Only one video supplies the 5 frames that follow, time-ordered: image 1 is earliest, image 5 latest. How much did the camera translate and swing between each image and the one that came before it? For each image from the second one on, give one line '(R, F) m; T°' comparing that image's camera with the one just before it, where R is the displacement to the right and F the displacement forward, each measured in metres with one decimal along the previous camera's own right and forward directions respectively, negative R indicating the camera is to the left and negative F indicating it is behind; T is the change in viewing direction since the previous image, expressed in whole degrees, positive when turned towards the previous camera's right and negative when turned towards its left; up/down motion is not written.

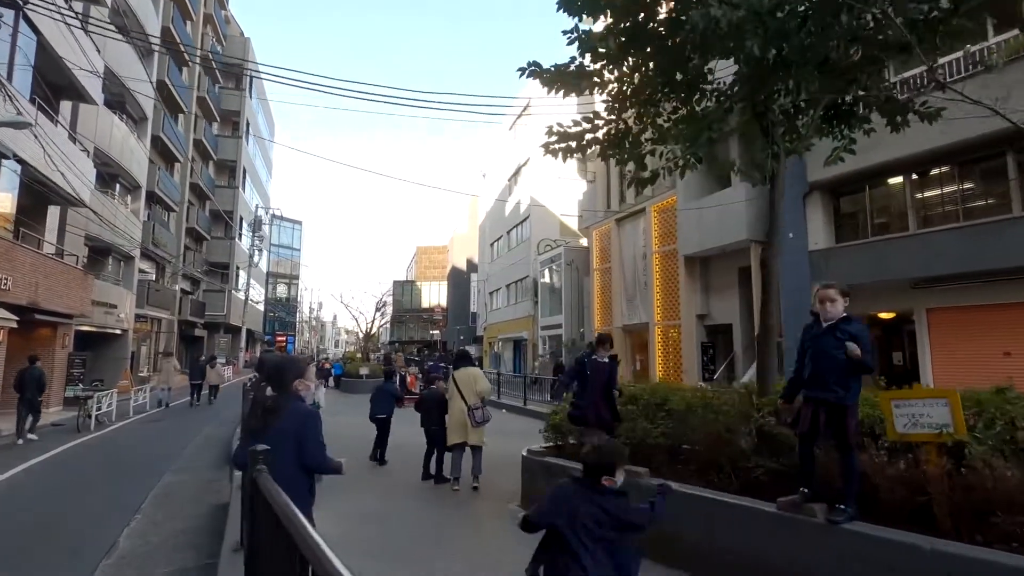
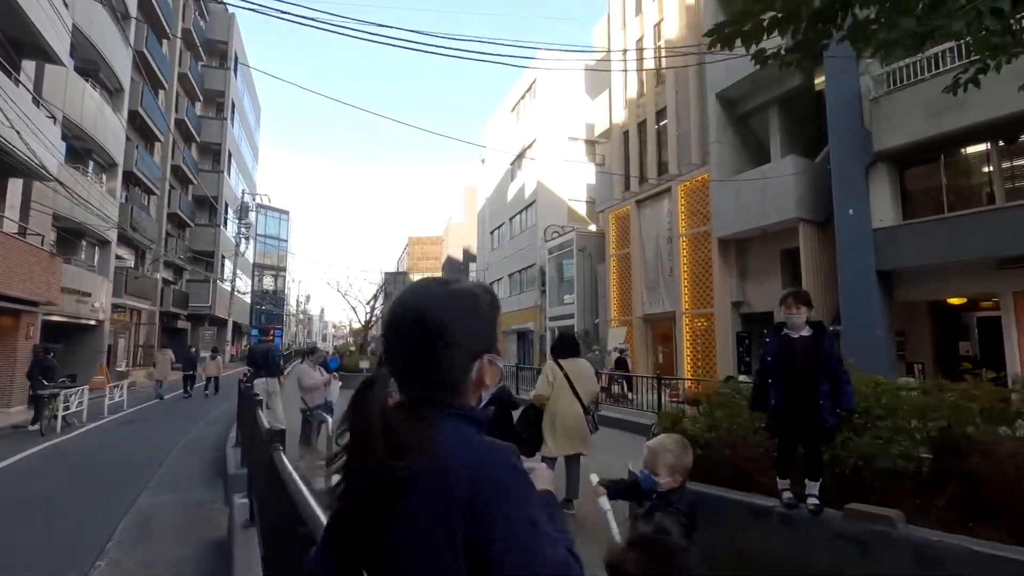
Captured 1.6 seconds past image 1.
(-1.0, +1.7) m; +1°
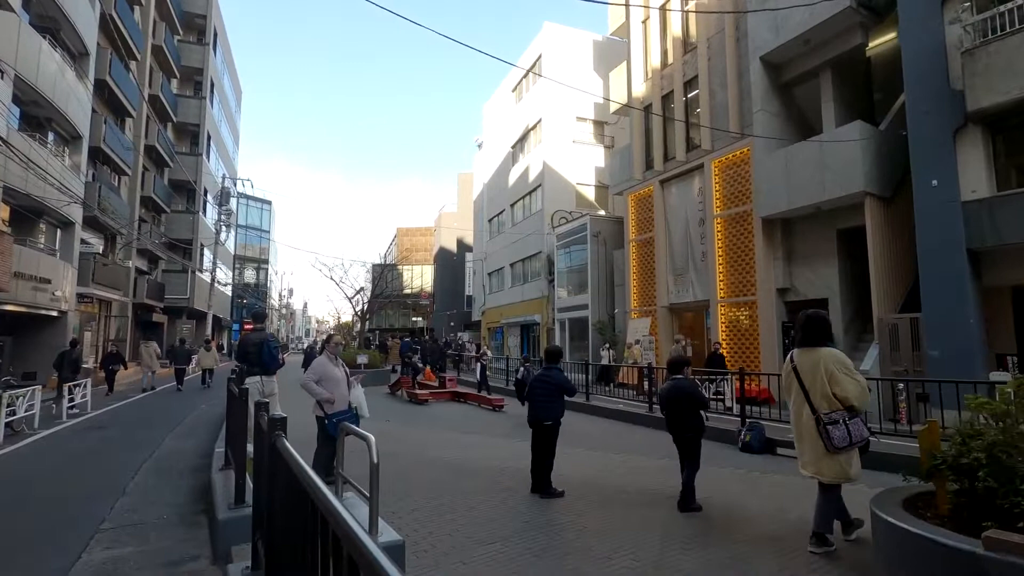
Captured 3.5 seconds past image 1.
(-1.1, +2.0) m; +2°
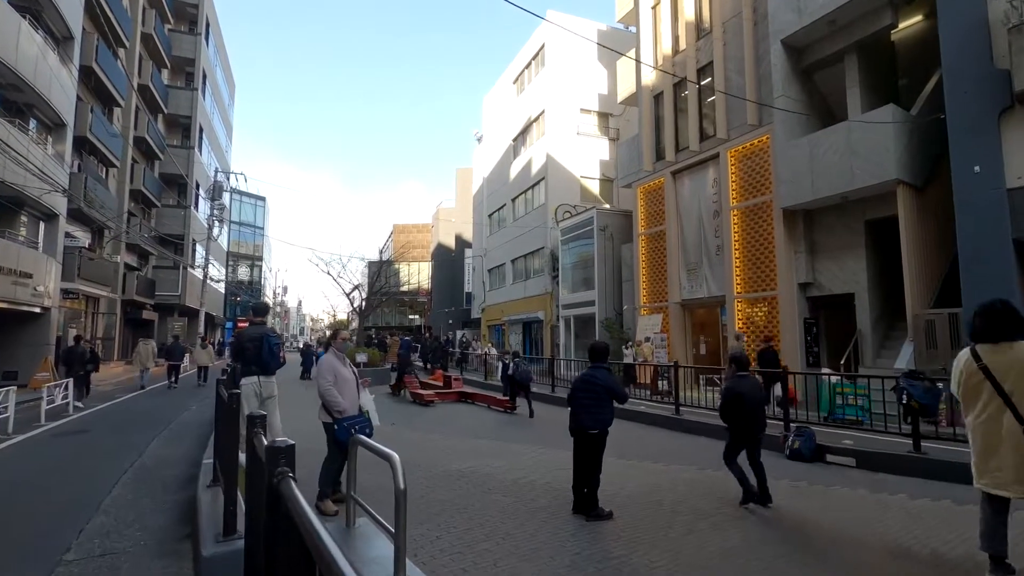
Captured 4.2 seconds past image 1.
(-0.4, +0.8) m; +1°
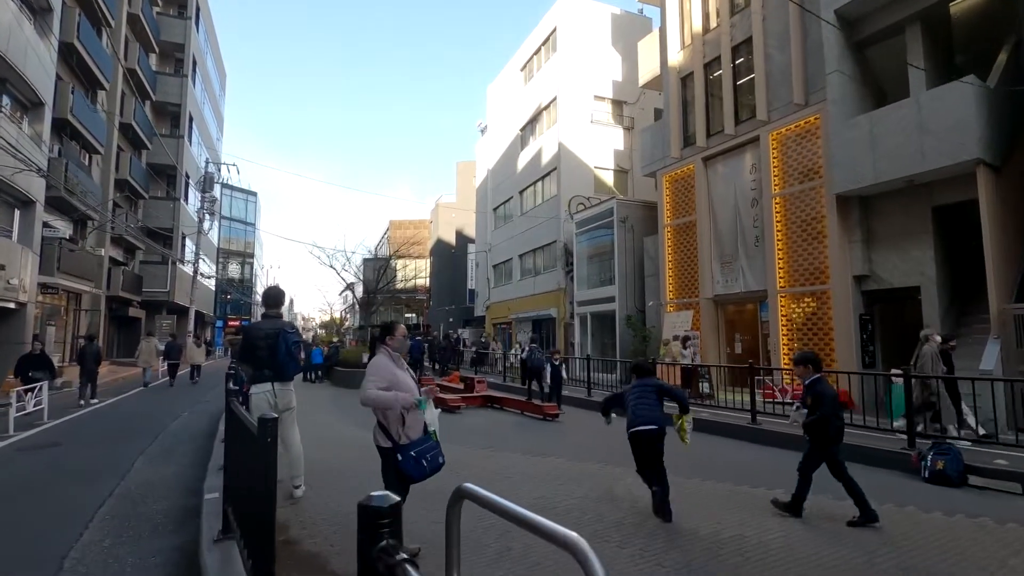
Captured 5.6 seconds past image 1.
(-0.9, +1.4) m; +1°
